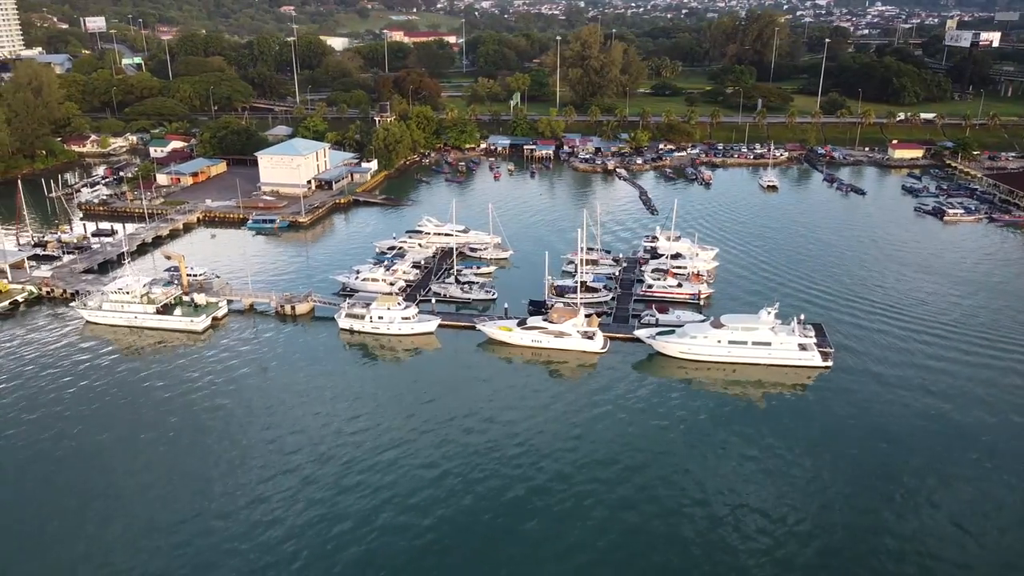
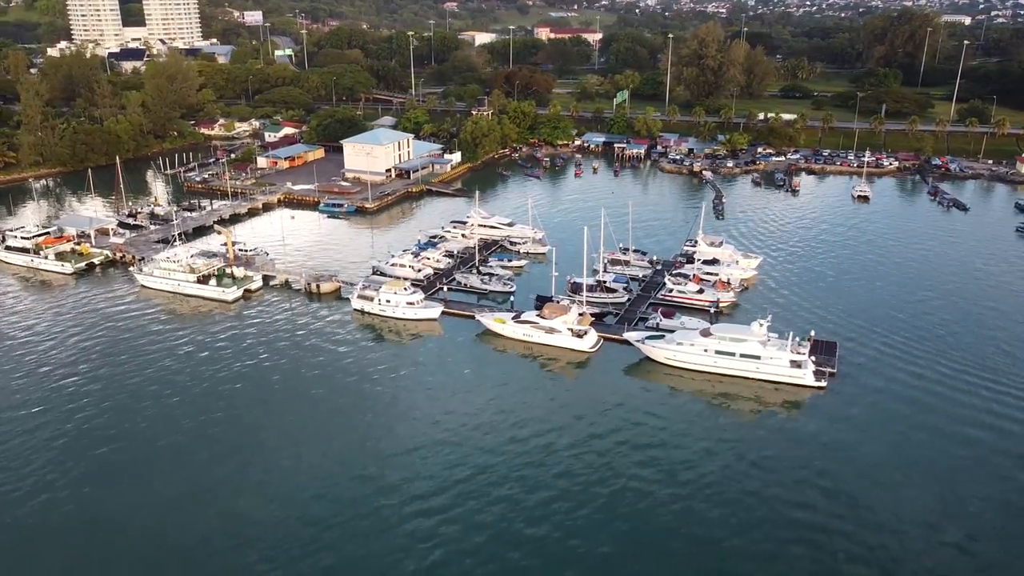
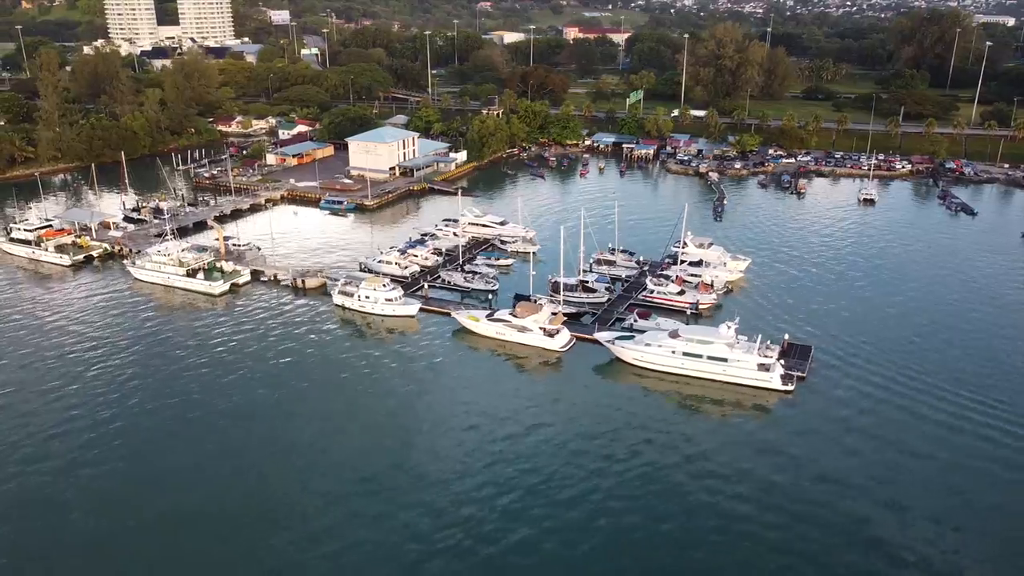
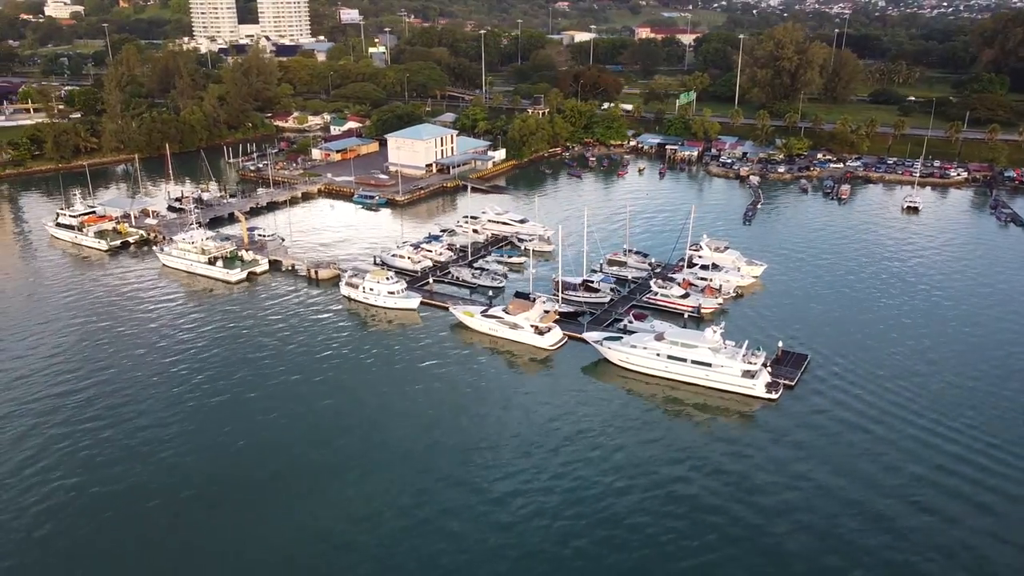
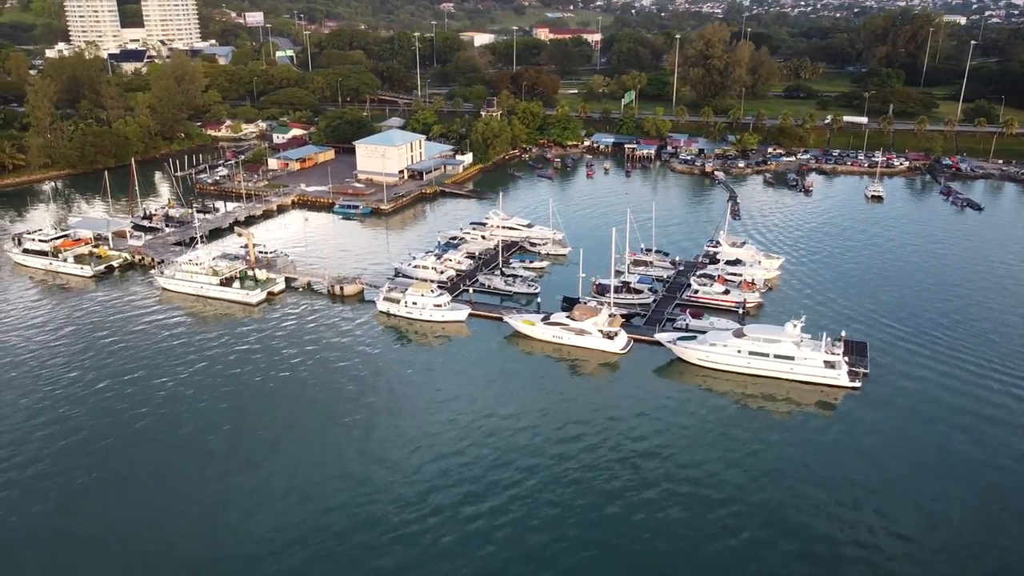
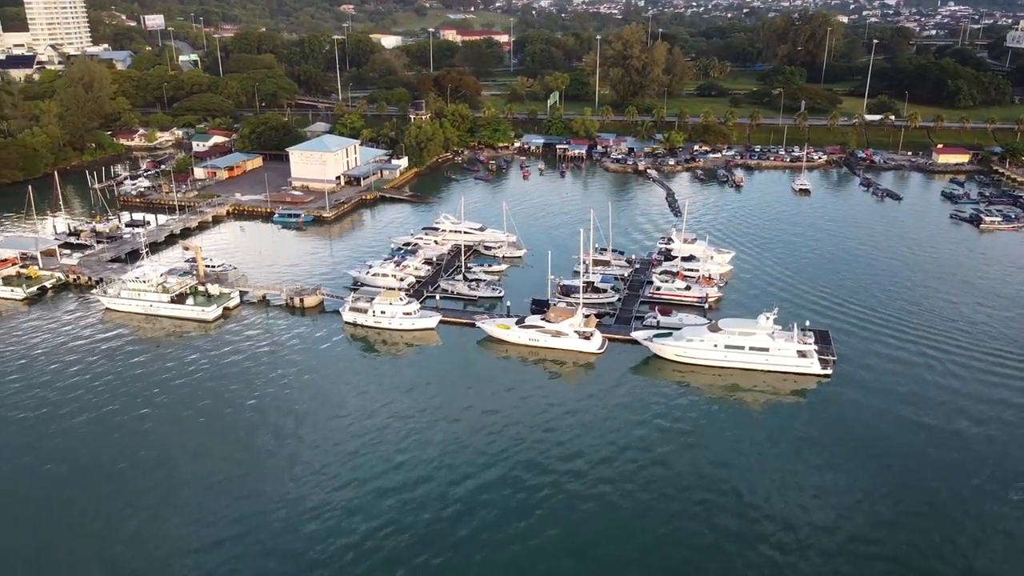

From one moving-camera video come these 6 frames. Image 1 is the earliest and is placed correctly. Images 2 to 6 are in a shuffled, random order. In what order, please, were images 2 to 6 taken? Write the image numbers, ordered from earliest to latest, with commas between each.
6, 5, 2, 3, 4
